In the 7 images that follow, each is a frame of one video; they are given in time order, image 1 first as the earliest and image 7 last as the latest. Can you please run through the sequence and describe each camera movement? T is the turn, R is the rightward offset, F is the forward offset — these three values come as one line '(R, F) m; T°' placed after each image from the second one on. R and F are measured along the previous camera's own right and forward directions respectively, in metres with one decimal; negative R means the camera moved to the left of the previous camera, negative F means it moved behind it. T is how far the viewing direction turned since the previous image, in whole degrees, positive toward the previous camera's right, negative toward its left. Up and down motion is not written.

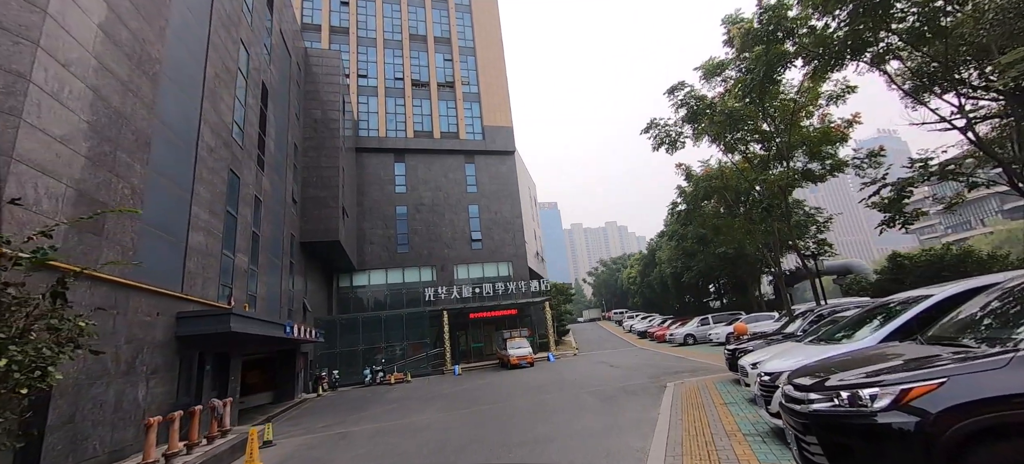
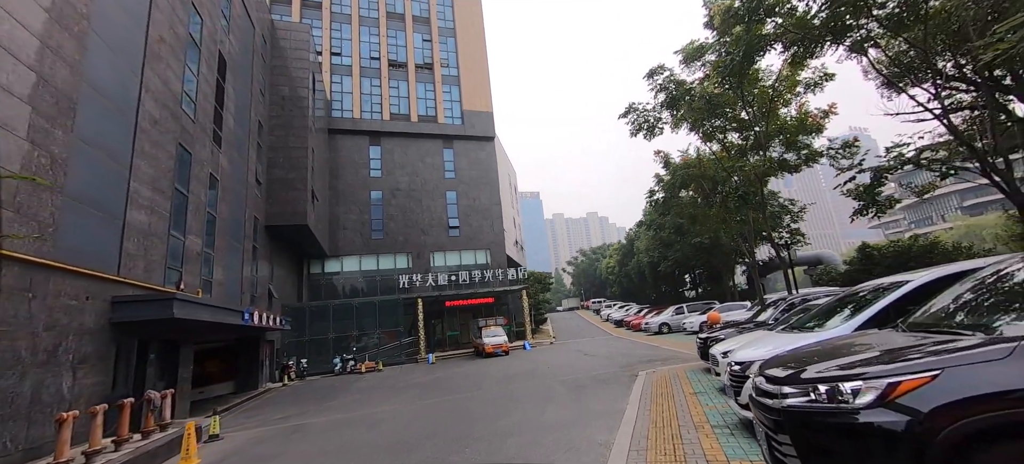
(+0.3, +0.4) m; +3°
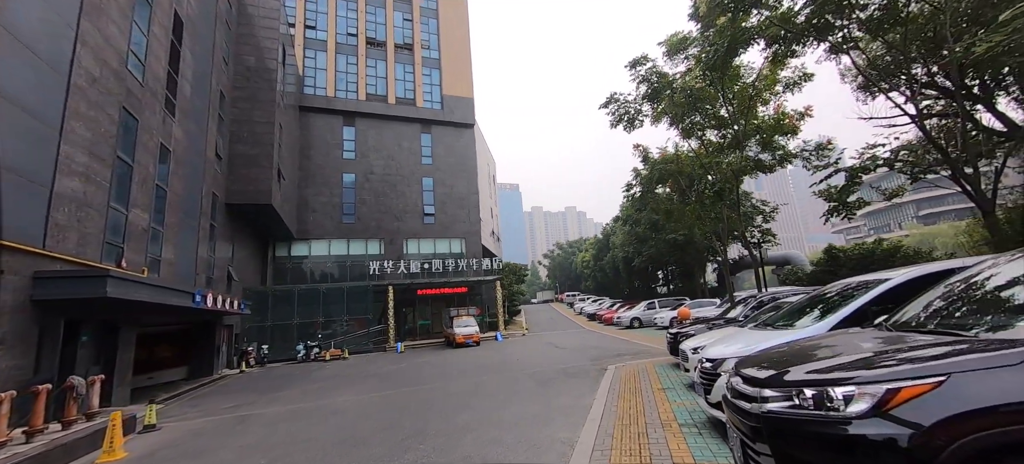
(+0.1, +0.4) m; +3°
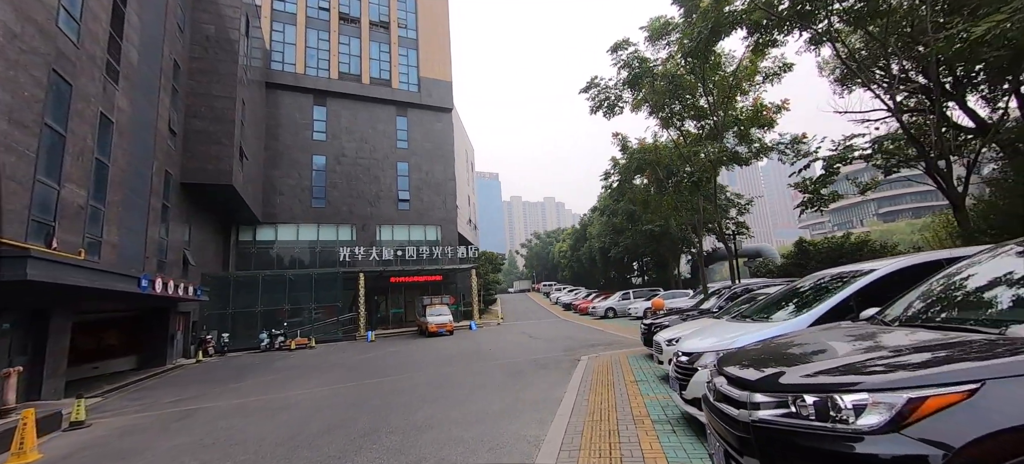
(+0.1, +0.4) m; +3°
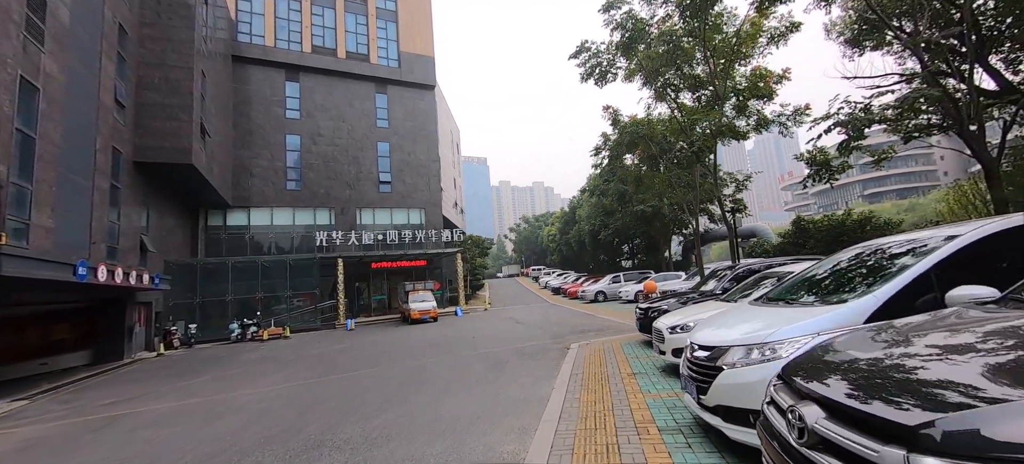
(+0.2, +0.9) m; +2°
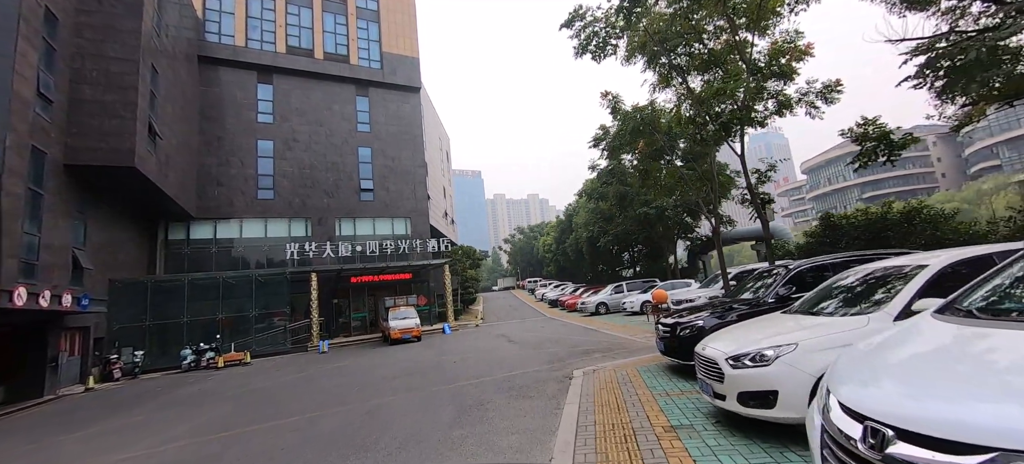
(+0.2, +1.9) m; +1°
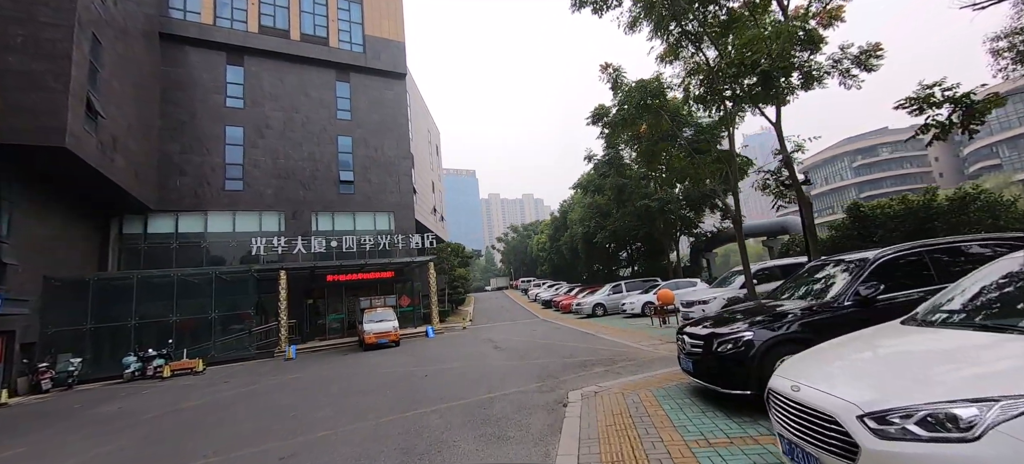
(+0.2, +1.6) m; +1°
